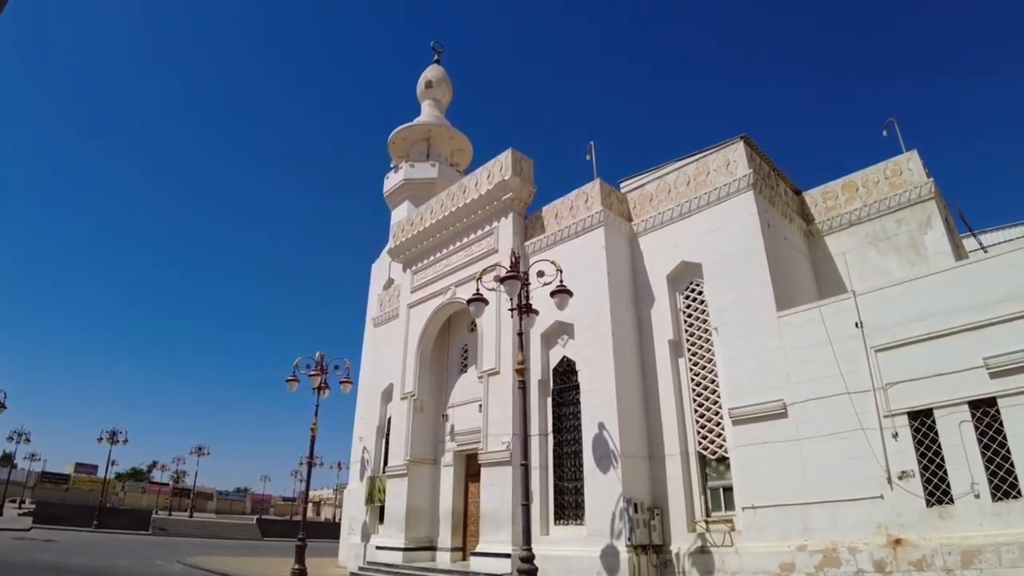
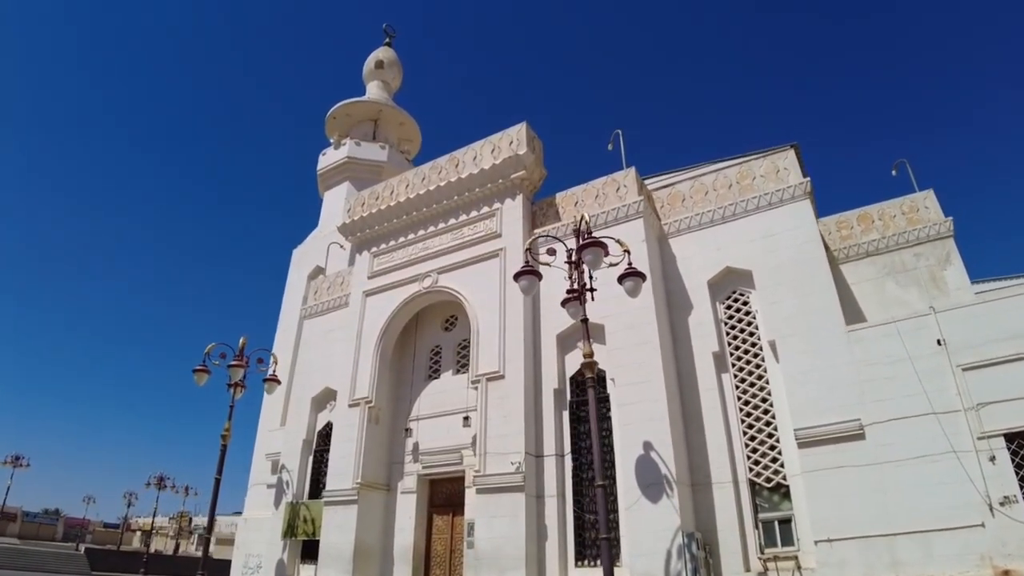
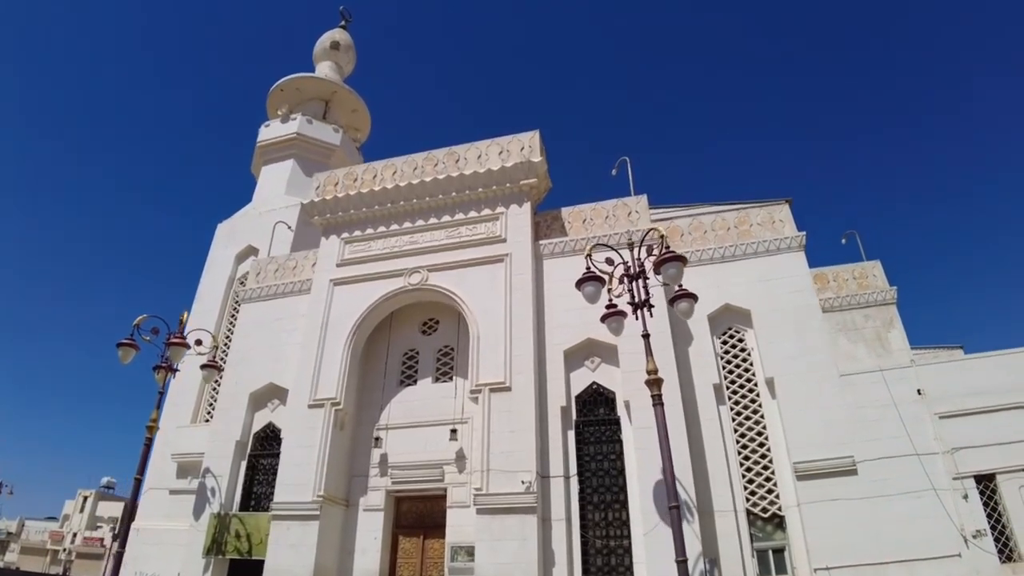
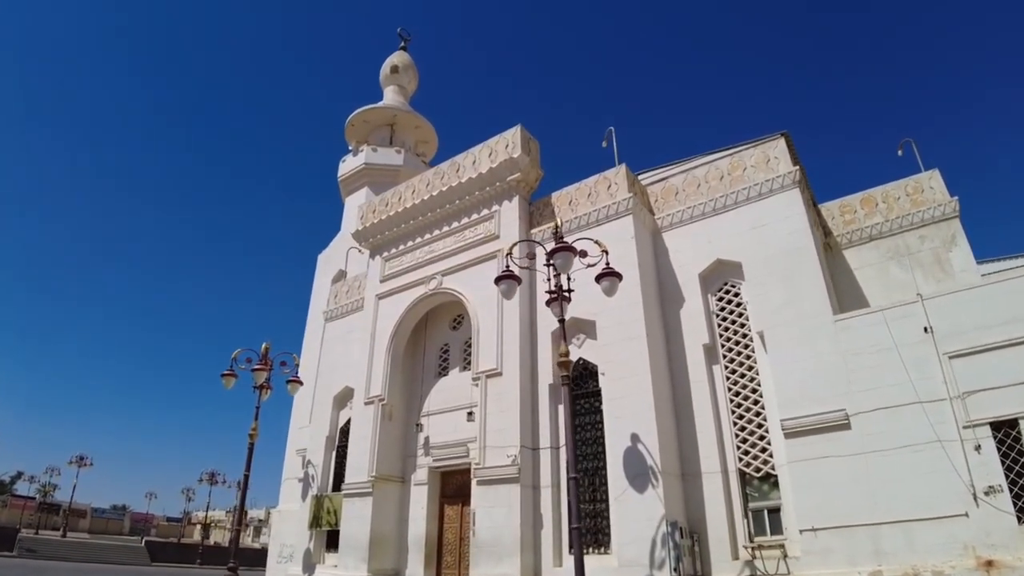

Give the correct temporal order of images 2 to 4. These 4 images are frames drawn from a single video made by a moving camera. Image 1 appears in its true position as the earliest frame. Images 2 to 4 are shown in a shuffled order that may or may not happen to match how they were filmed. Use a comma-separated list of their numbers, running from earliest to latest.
4, 2, 3
